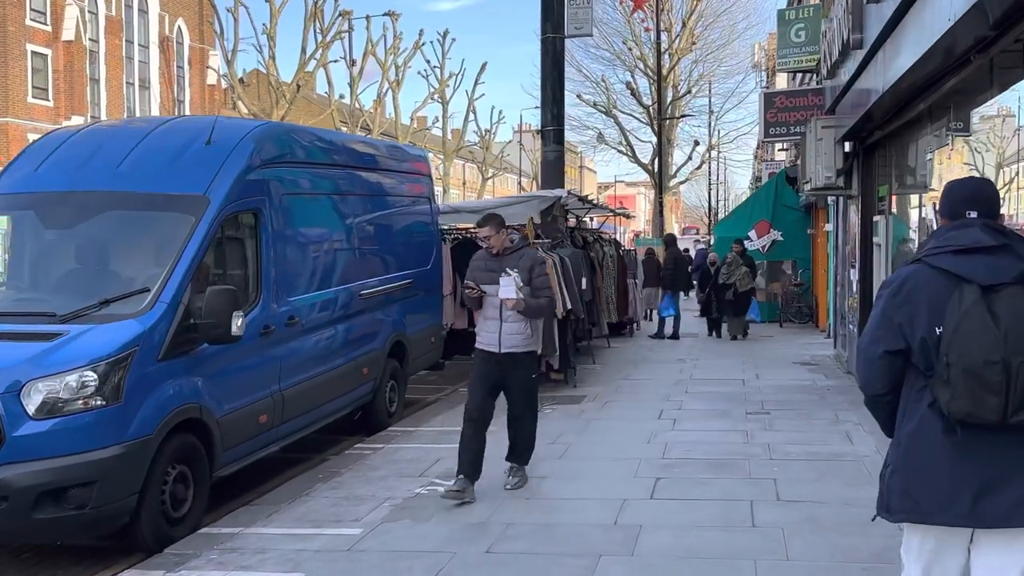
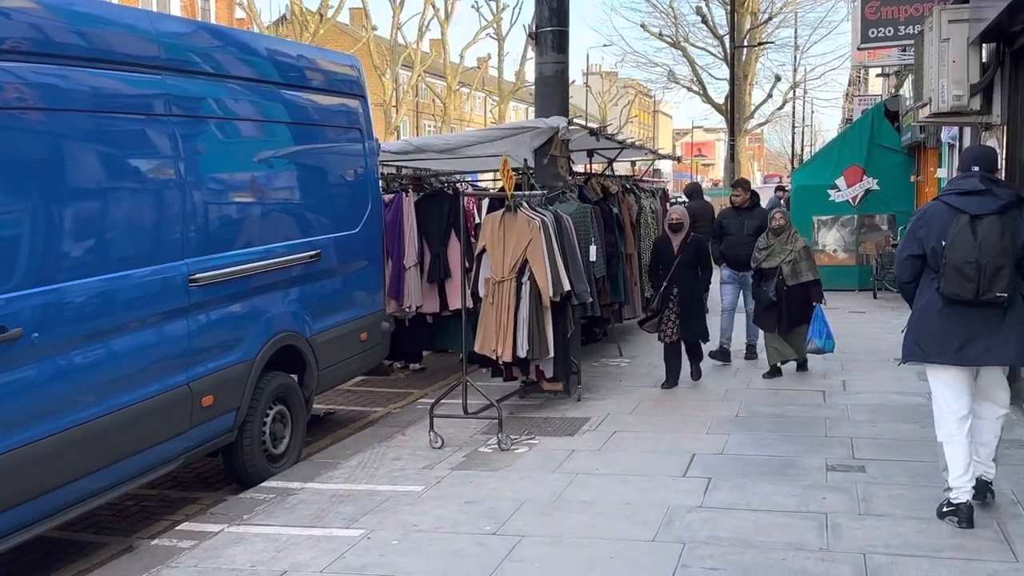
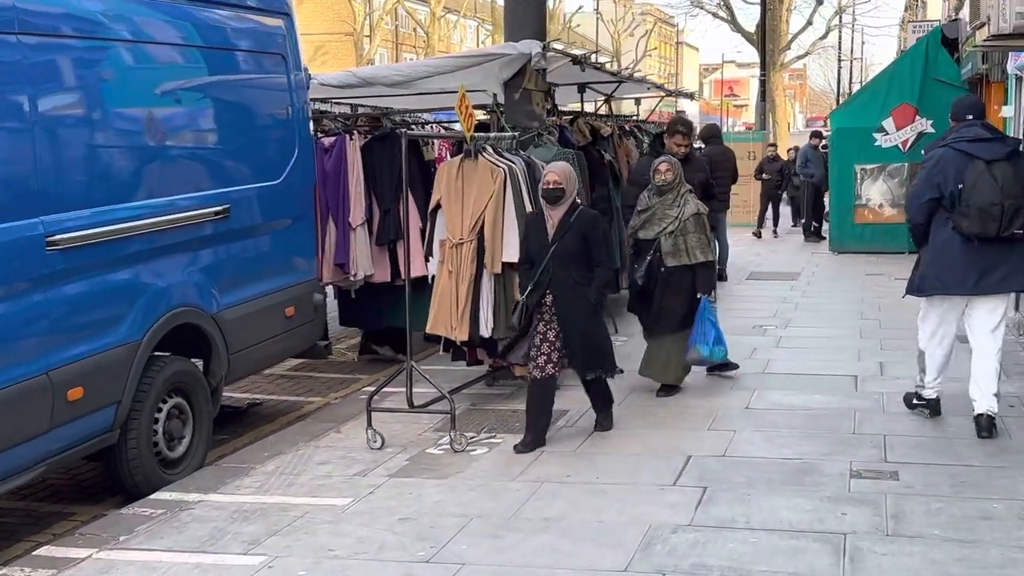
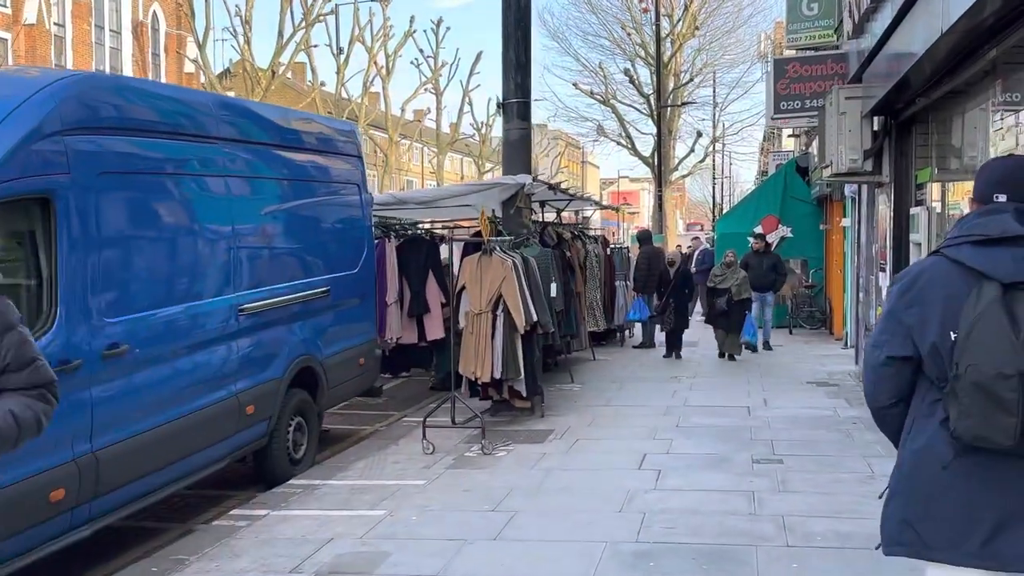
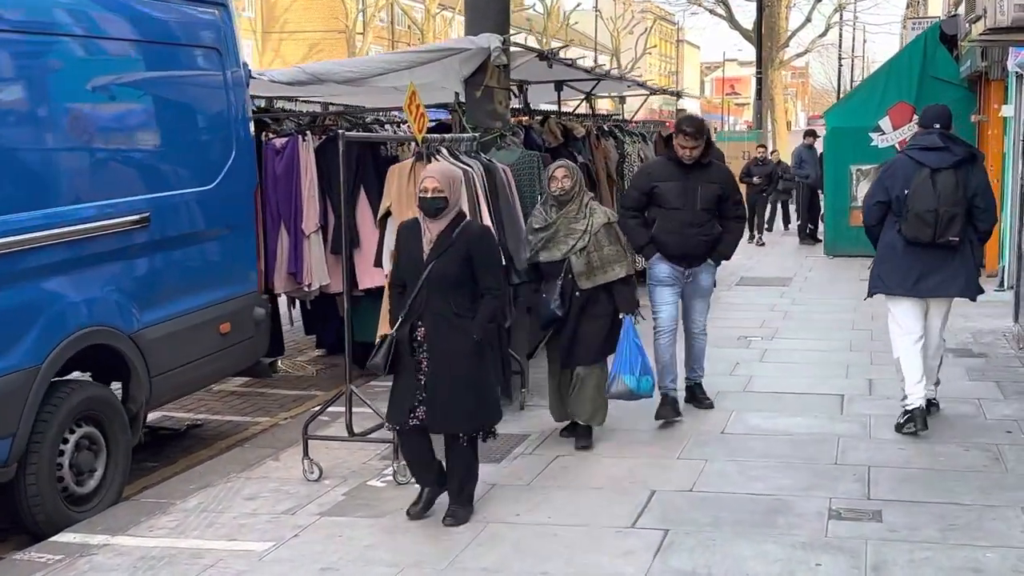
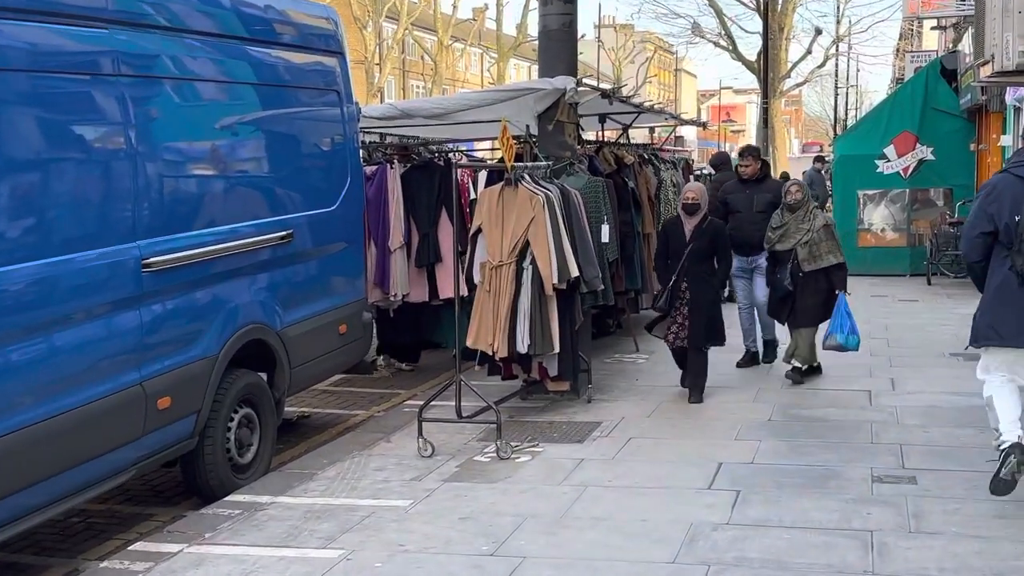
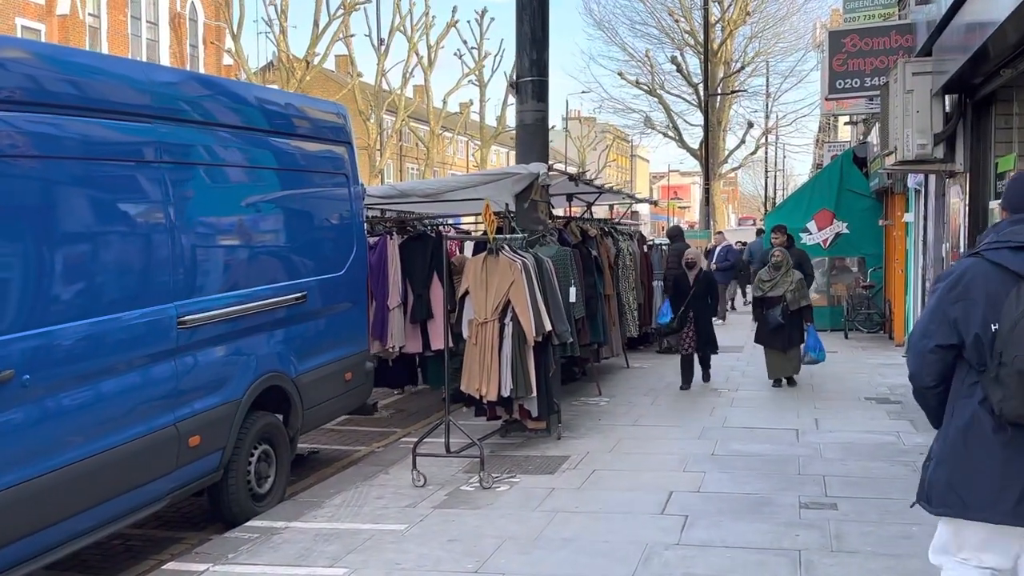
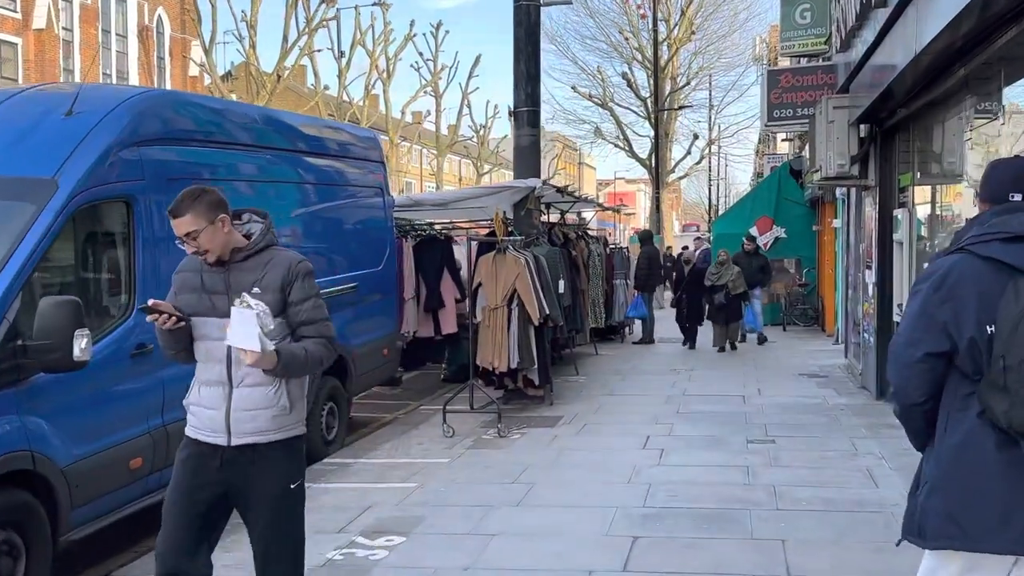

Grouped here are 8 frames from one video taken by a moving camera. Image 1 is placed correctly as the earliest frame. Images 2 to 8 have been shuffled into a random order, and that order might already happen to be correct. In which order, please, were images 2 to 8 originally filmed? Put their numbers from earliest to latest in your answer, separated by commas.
8, 4, 7, 2, 6, 3, 5
